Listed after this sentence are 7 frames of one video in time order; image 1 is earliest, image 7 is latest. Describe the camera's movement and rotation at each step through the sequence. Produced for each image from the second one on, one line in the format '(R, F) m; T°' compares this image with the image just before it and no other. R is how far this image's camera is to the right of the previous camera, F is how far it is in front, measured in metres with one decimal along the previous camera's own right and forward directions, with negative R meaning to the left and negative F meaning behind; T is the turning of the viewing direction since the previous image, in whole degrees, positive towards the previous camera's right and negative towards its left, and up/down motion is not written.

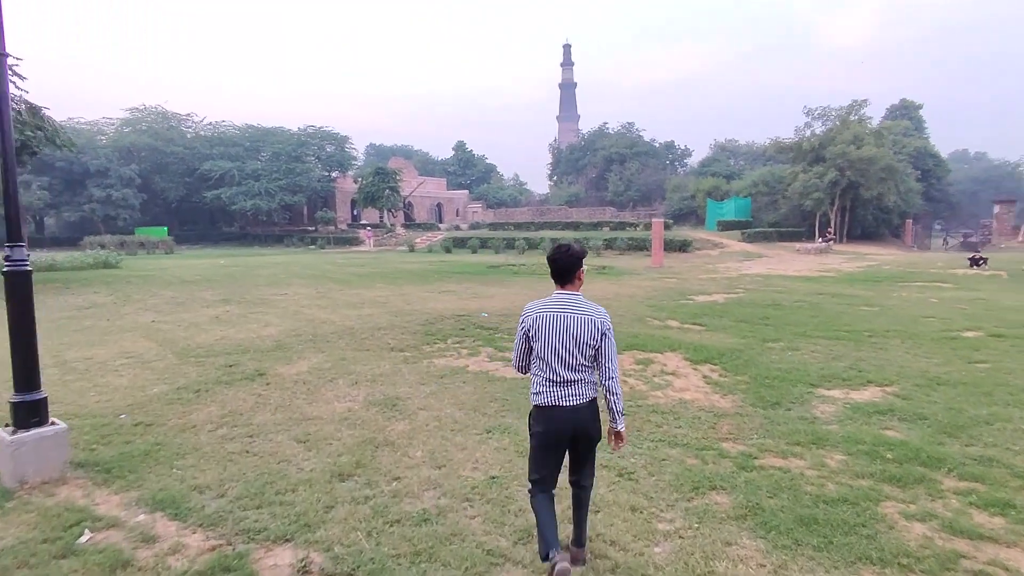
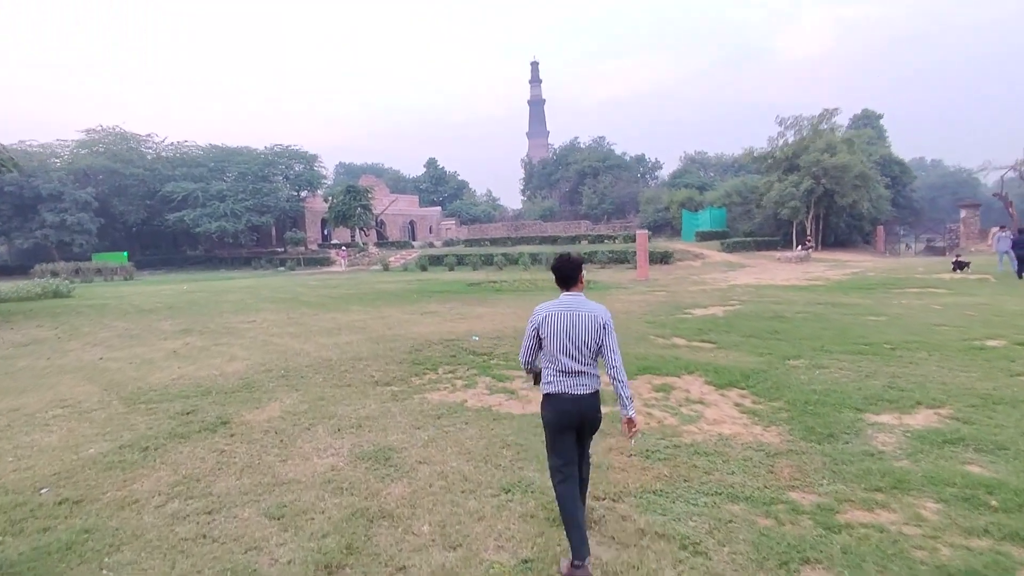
(-0.3, +0.8) m; +3°
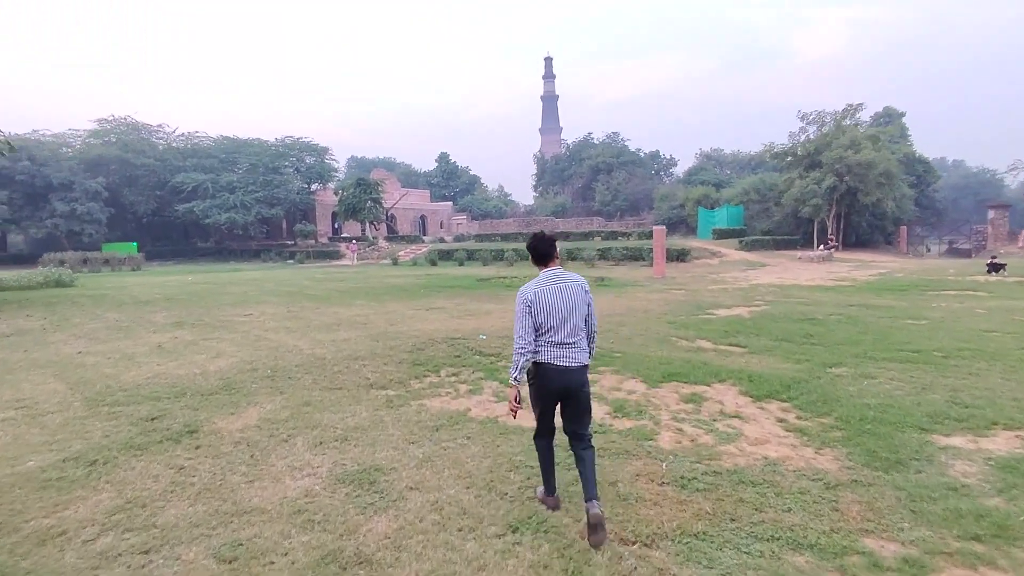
(0.0, +0.7) m; -1°
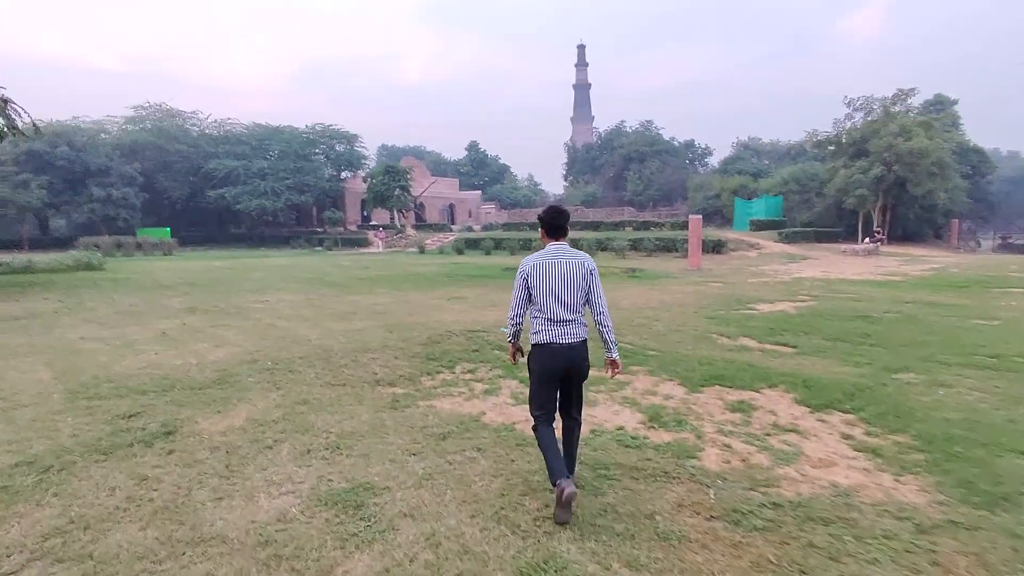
(+0.1, +0.7) m; -3°
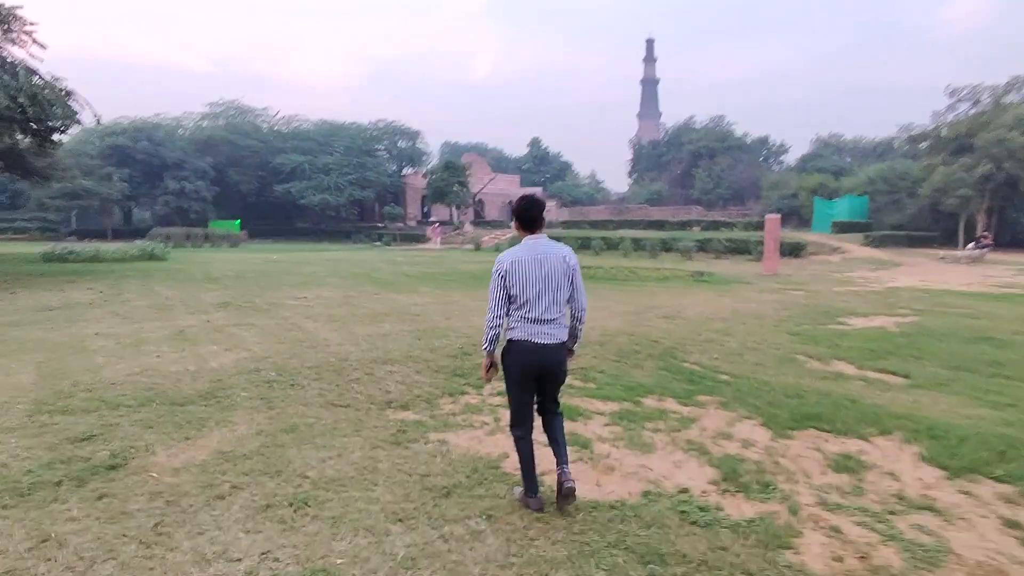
(+0.2, +1.0) m; -6°
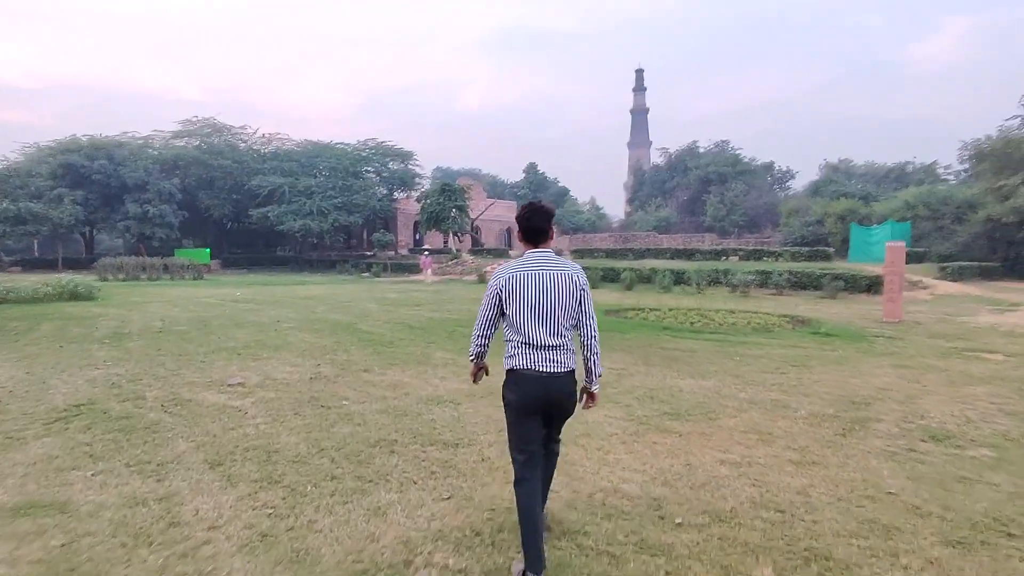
(-1.1, +4.5) m; +1°
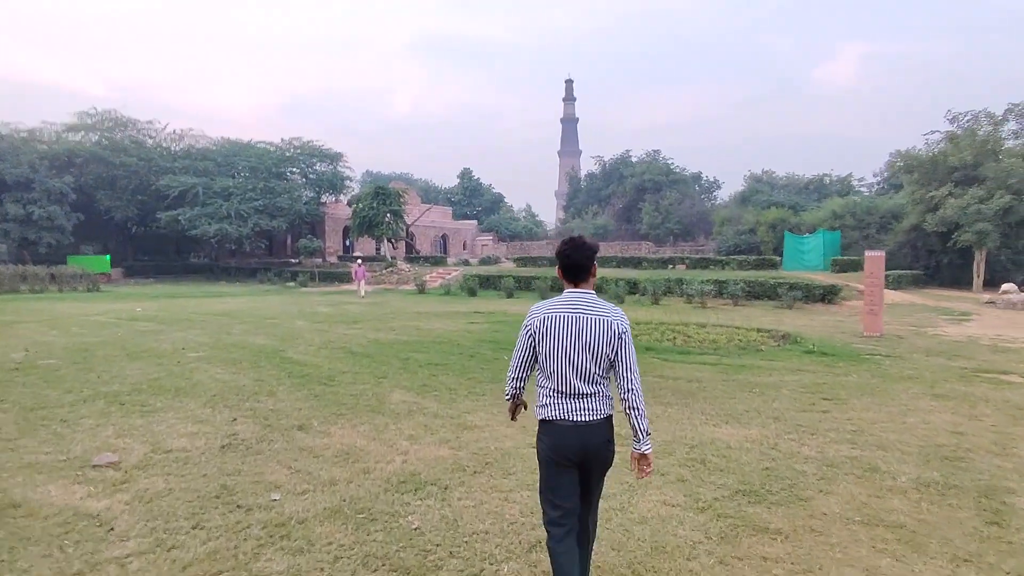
(-0.5, +1.7) m; +7°
